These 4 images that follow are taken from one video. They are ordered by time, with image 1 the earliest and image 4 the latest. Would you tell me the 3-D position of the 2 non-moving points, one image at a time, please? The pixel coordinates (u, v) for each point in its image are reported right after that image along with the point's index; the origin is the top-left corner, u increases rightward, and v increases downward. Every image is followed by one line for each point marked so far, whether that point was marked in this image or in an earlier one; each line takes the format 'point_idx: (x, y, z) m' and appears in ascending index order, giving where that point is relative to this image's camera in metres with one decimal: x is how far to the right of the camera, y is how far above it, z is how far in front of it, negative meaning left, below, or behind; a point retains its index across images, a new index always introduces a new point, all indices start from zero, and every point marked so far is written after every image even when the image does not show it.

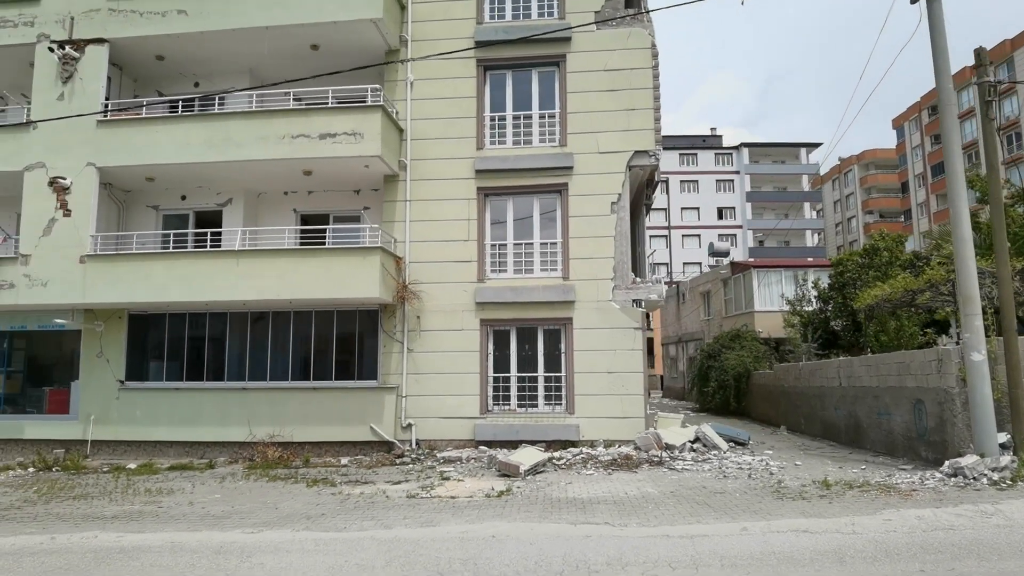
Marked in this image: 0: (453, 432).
0: (-1.1, -2.6, +12.0) m
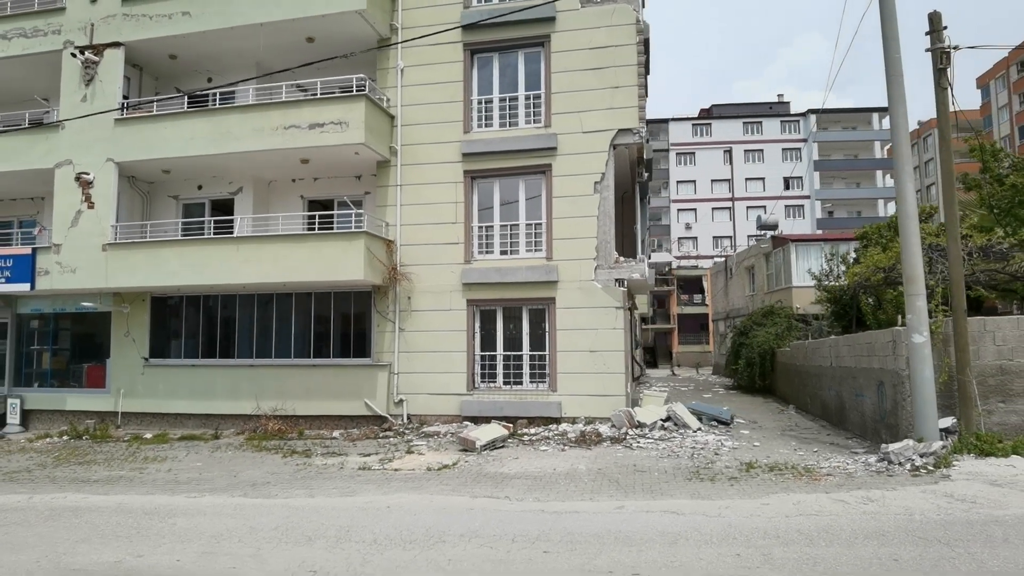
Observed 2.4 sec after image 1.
0: (-1.3, -2.3, +12.5) m
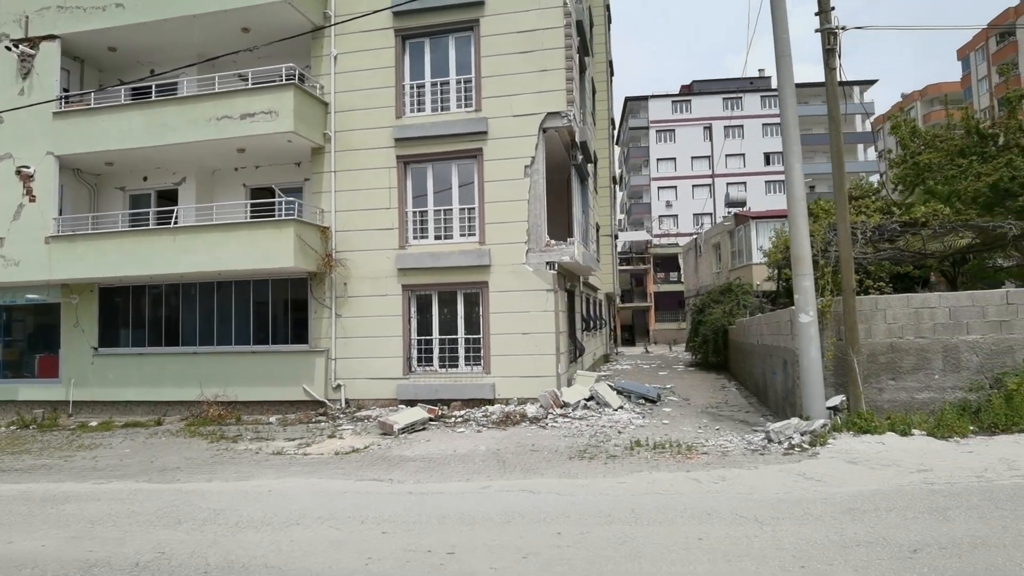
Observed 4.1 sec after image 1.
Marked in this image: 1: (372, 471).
0: (-2.6, -2.0, +12.7) m
1: (-1.5, -2.0, +7.2) m
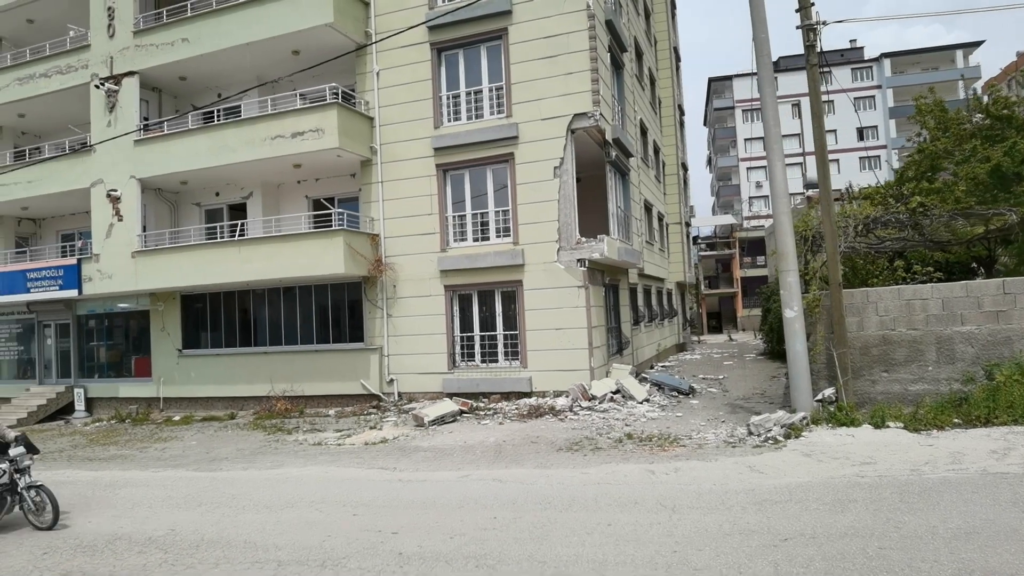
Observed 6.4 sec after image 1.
0: (-1.8, -2.0, +13.6) m
1: (-1.6, -2.1, +8.0) m
